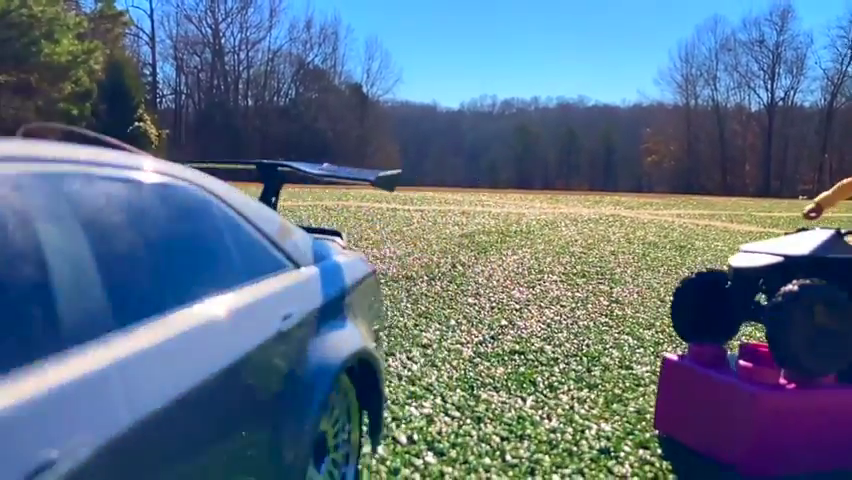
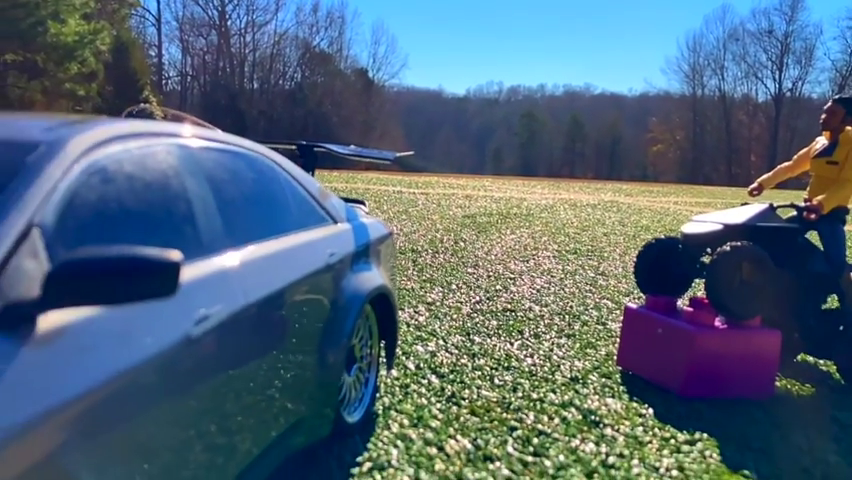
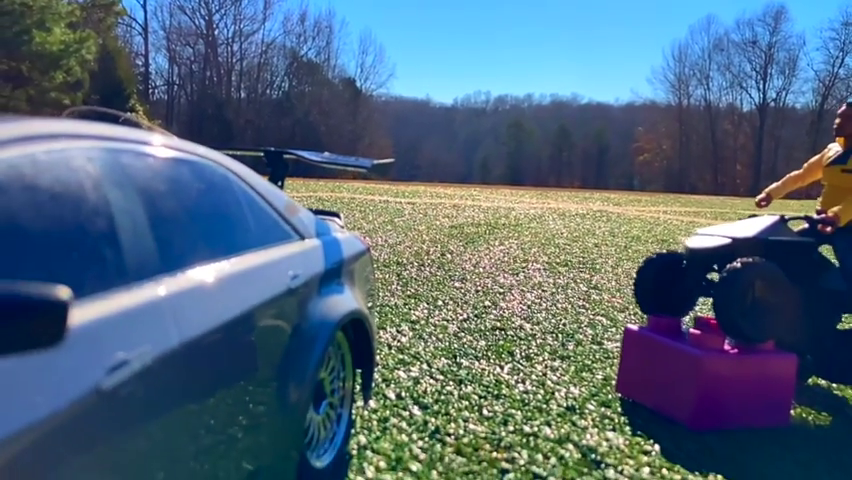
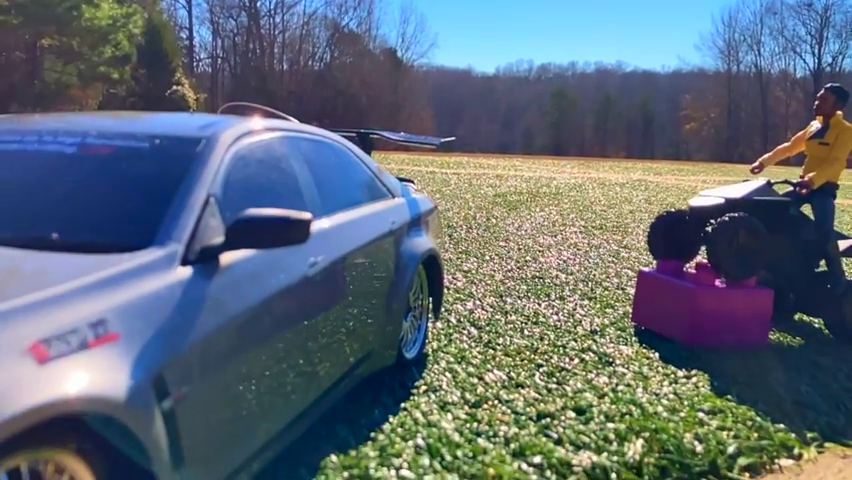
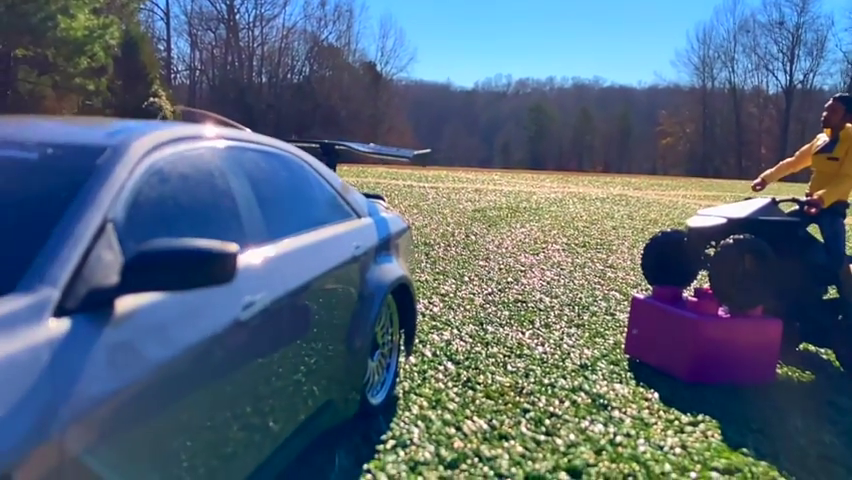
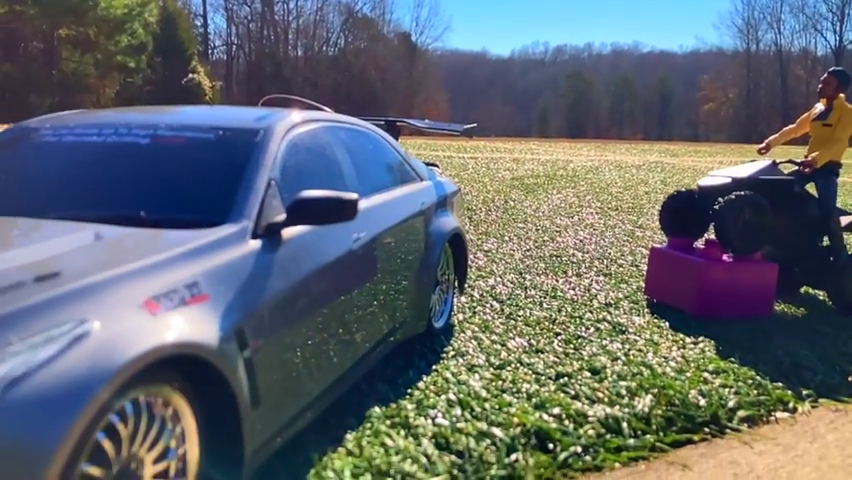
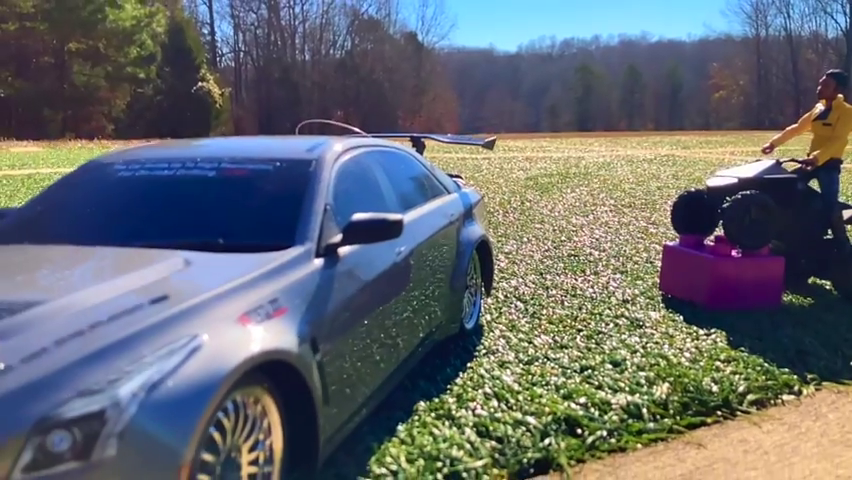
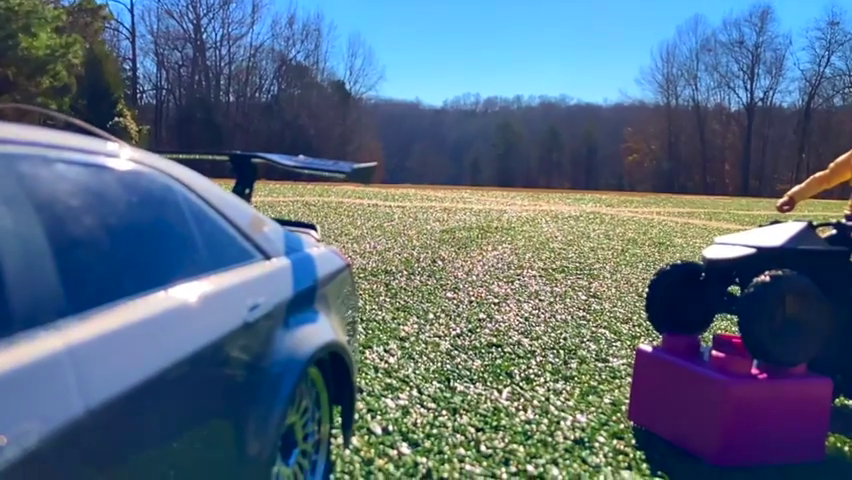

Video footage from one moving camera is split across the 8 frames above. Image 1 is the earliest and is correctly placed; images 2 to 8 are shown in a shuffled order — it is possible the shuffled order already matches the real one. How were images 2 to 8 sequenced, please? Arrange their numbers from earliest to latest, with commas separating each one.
8, 3, 2, 5, 4, 6, 7
